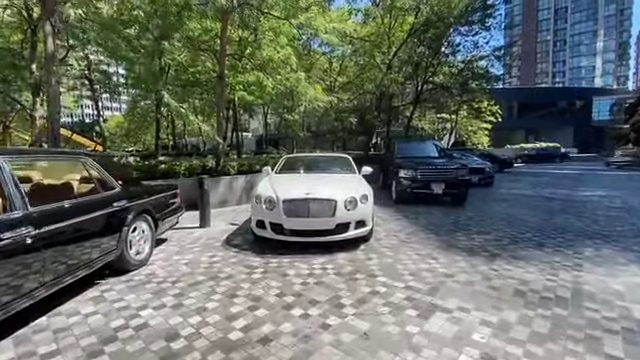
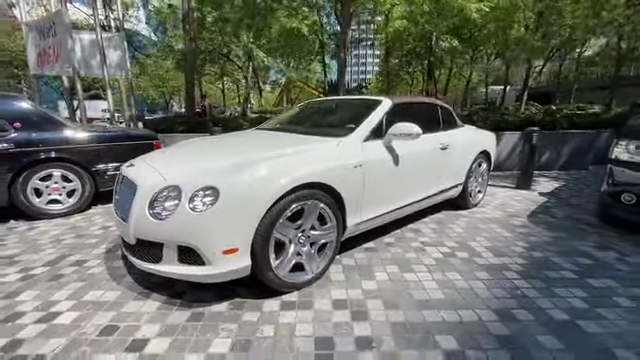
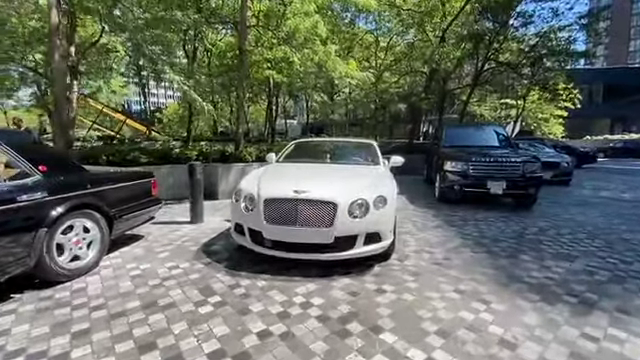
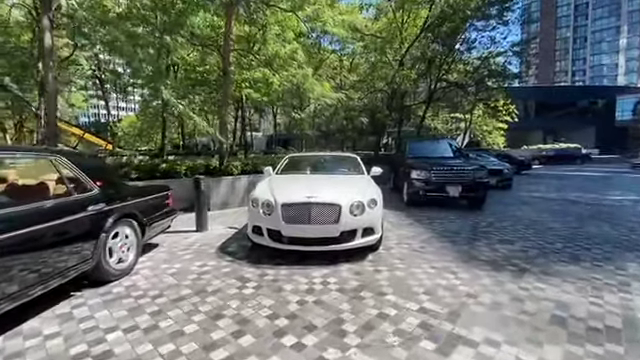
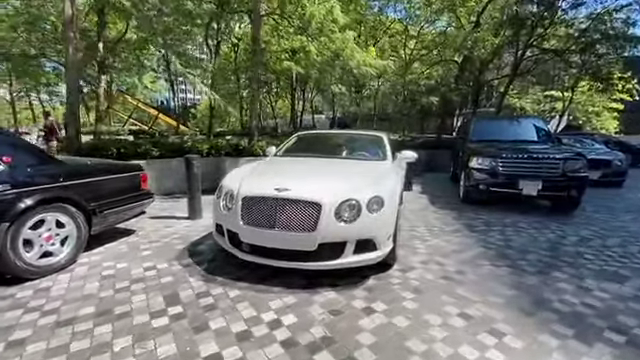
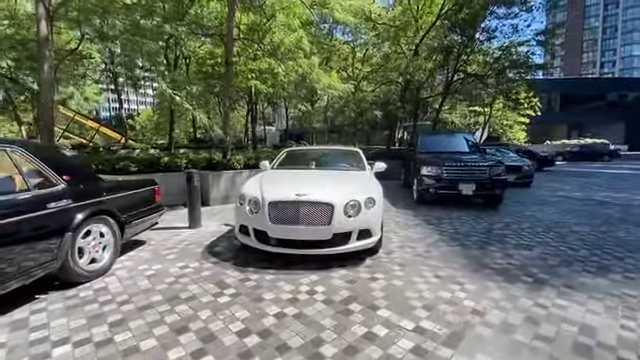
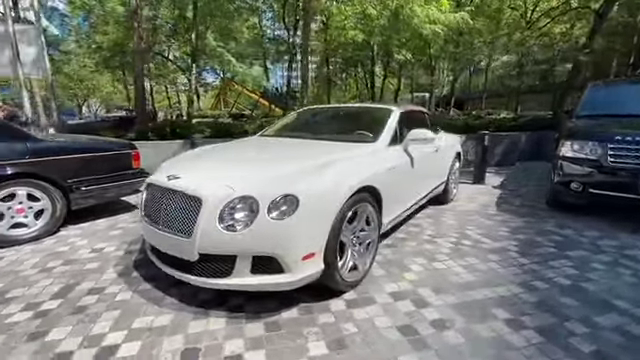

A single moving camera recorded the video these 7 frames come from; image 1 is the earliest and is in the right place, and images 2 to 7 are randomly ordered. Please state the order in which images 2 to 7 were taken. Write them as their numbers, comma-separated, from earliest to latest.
4, 6, 3, 5, 7, 2
